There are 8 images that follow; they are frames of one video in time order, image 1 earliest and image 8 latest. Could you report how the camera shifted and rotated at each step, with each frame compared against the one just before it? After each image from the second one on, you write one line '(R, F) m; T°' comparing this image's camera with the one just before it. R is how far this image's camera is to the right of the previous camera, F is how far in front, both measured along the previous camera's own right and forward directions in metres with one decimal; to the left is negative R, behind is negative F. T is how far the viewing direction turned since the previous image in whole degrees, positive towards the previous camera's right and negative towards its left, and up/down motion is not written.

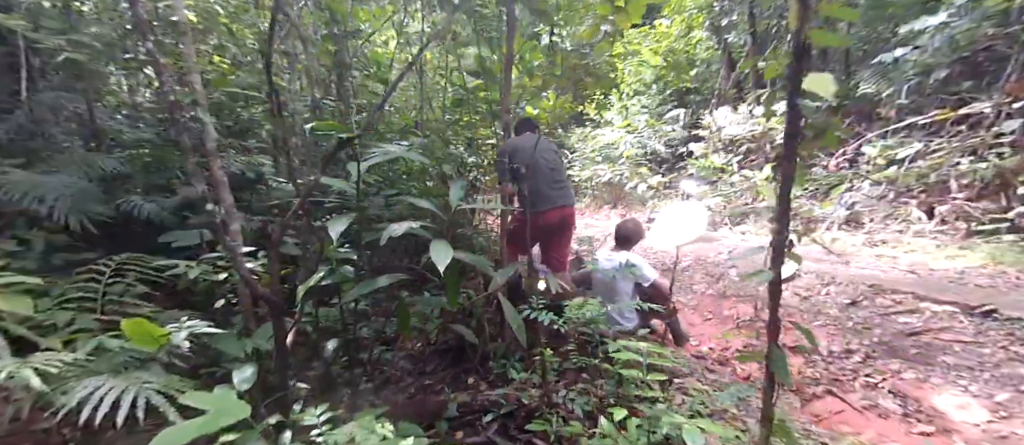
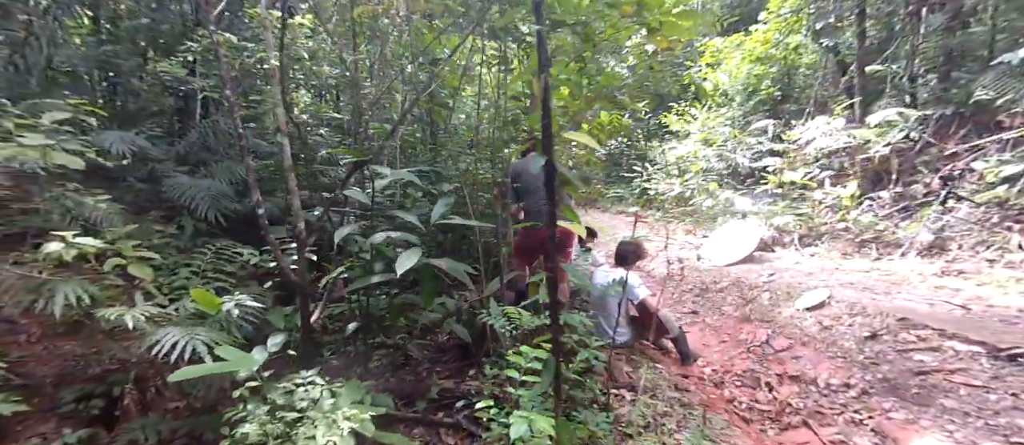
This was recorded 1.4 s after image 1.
(+0.7, -0.2) m; -14°
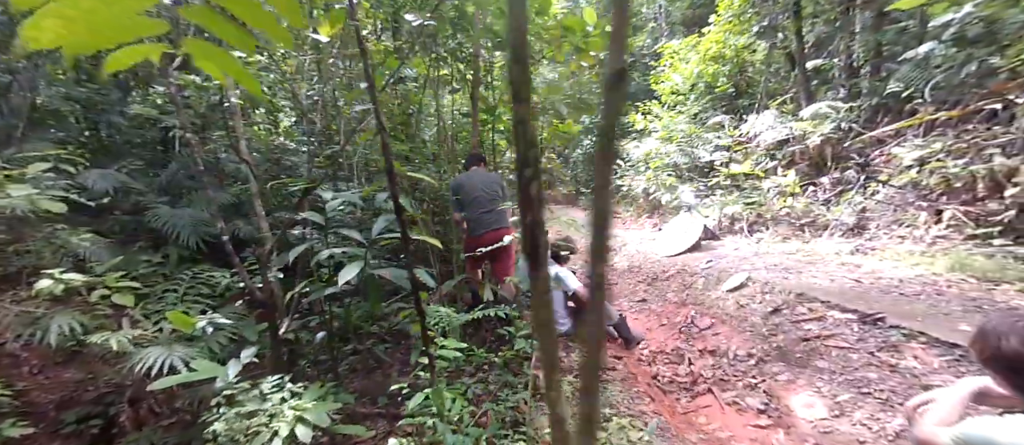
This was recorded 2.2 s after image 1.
(+0.3, -0.3) m; 0°
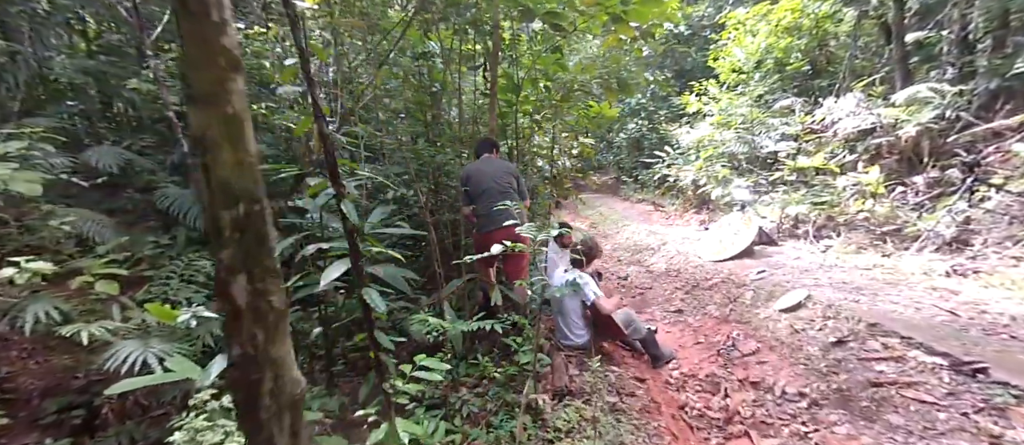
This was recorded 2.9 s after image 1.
(+0.2, +0.3) m; -6°
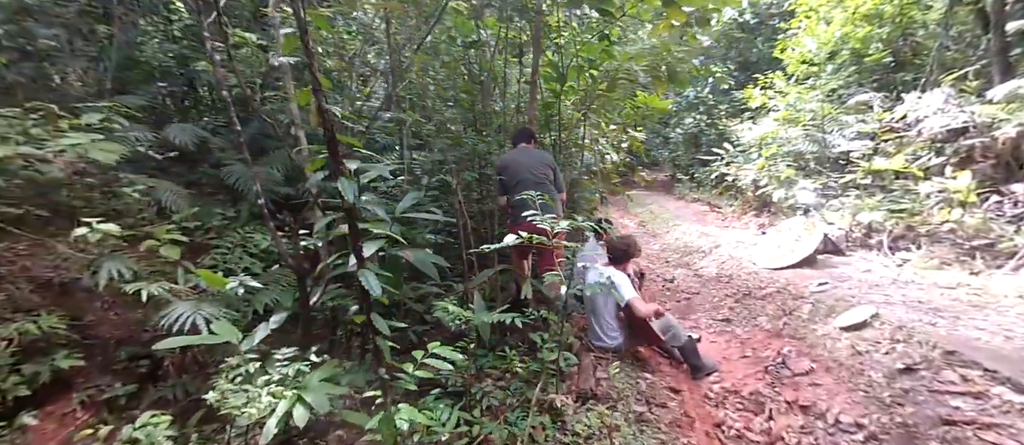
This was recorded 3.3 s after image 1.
(+0.1, +0.1) m; -6°
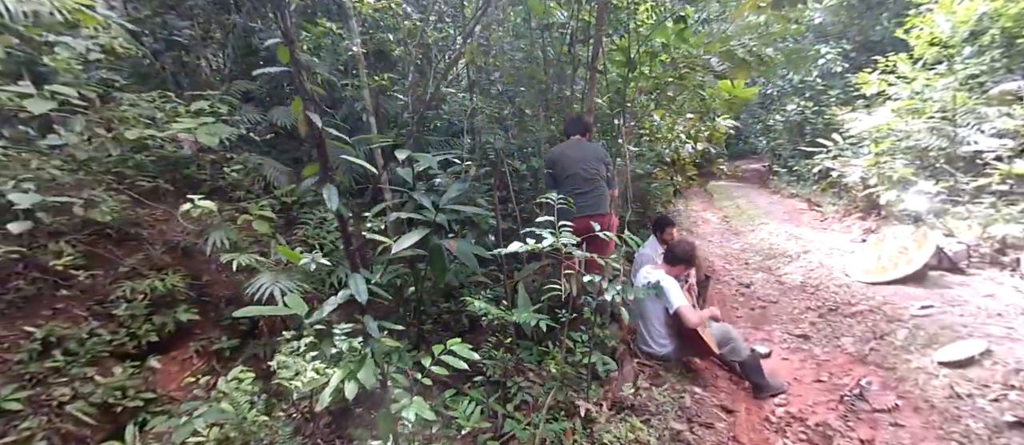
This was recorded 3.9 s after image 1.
(+0.2, +0.1) m; -10°
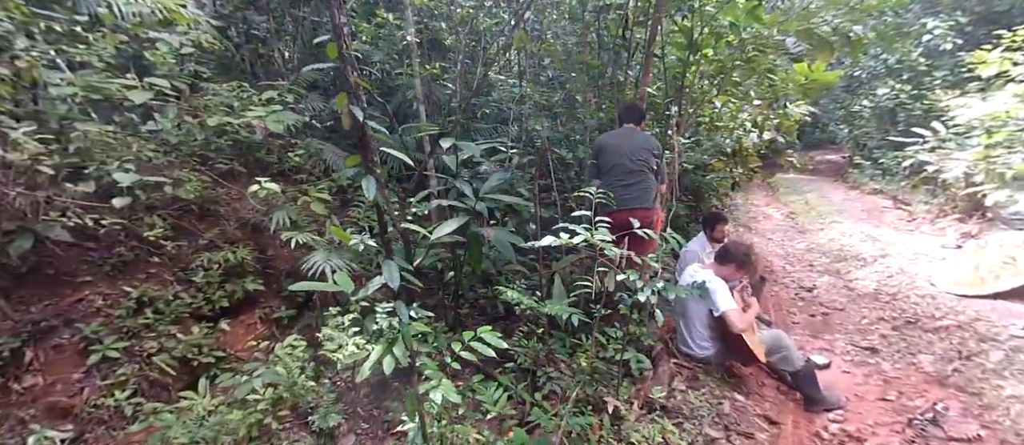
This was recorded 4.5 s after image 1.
(+0.1, 0.0) m; -8°
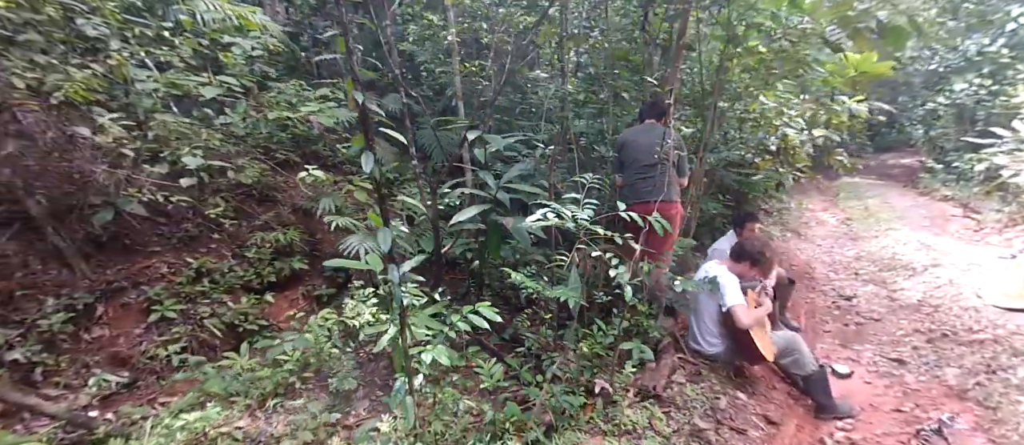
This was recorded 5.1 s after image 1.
(+0.2, -0.1) m; -6°
